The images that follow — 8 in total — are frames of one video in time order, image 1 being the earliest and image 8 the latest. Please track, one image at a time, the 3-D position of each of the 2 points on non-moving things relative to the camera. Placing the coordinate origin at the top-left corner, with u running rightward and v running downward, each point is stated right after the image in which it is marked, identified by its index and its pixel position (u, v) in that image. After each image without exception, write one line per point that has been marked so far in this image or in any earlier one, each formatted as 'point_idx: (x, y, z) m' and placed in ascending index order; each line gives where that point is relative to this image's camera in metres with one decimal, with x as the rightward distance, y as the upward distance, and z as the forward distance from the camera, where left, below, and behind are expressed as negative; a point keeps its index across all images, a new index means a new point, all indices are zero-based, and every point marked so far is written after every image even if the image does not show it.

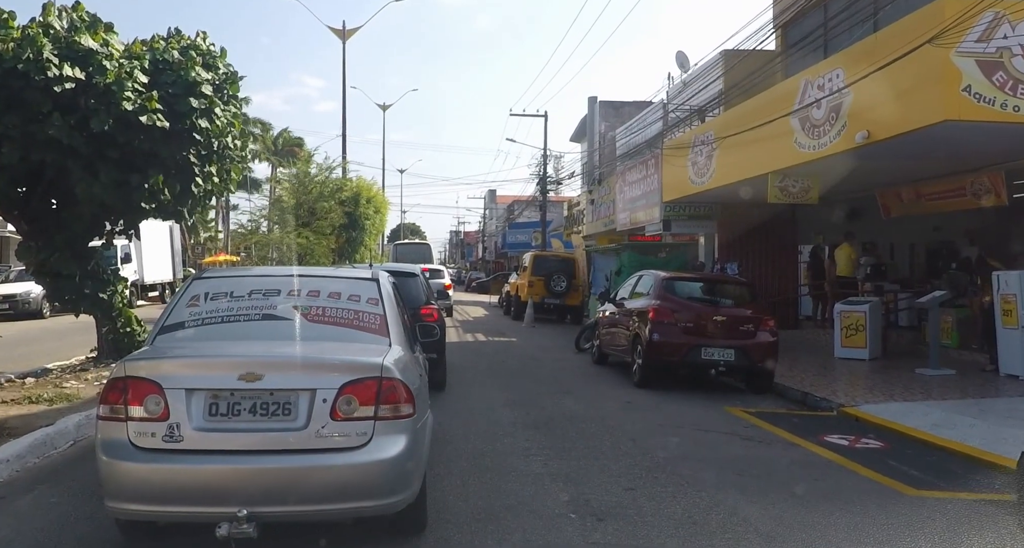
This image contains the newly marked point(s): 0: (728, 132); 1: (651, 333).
0: (+4.7, +3.1, +16.1) m
1: (+1.9, -0.8, +9.8) m
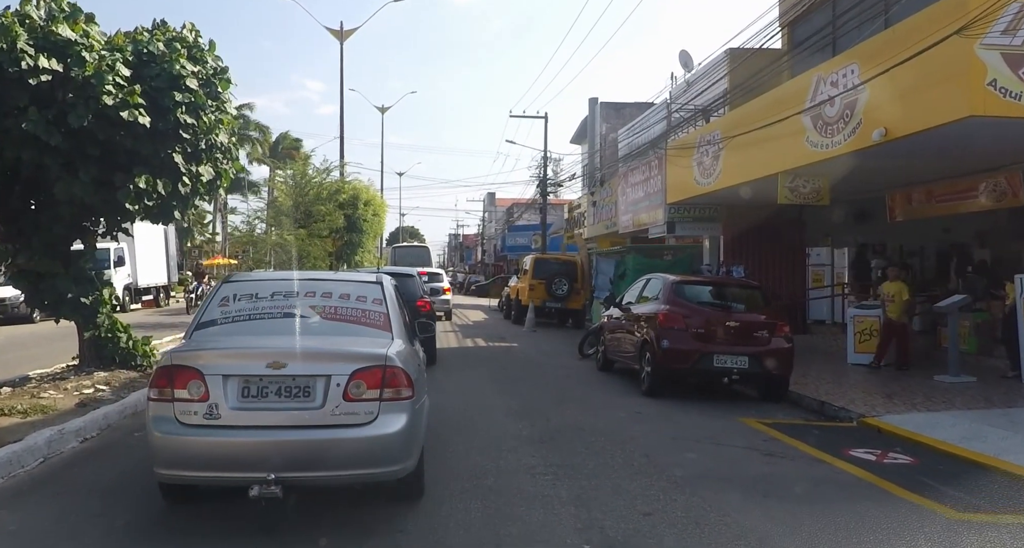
0: (+4.7, +3.0, +15.6) m
1: (+1.9, -0.8, +9.3) m
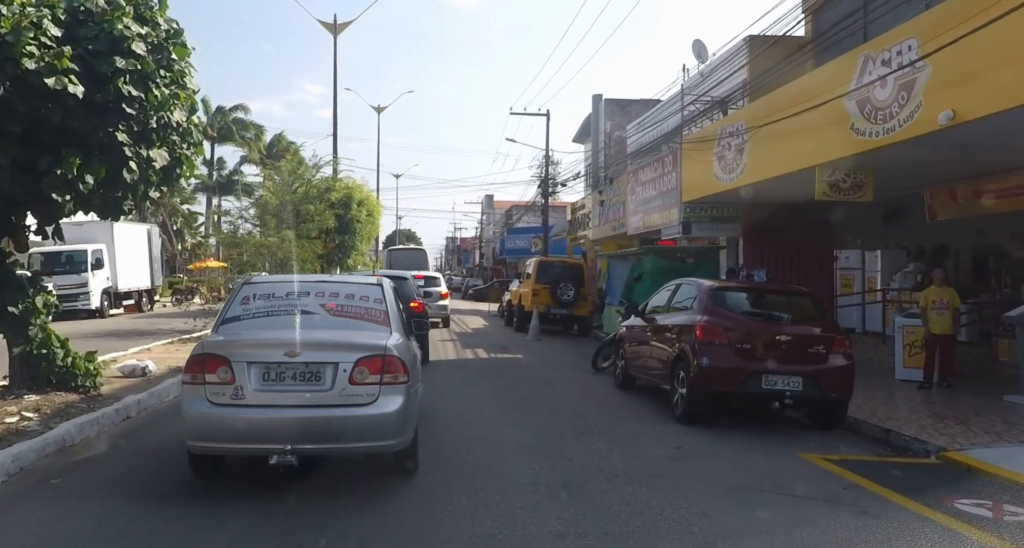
0: (+4.8, +2.9, +14.2) m
1: (+2.0, -0.9, +7.9) m
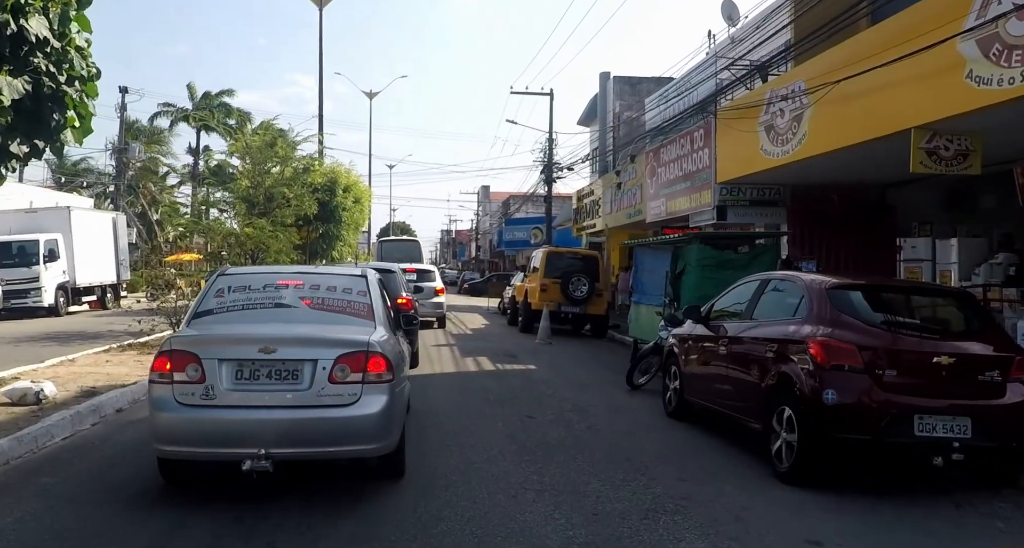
0: (+5.0, +3.0, +11.7) m
1: (+2.2, -0.8, +5.4) m
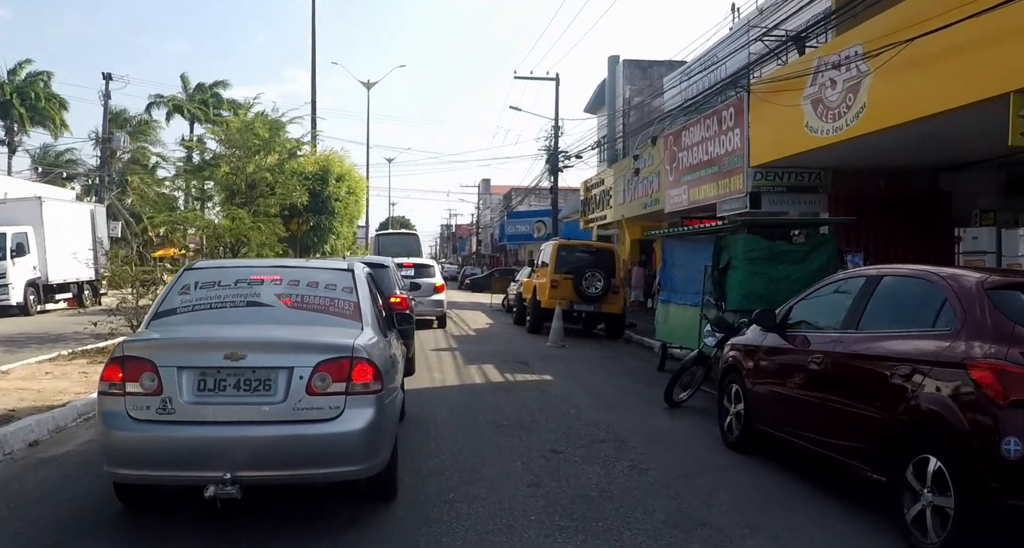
0: (+5.1, +3.1, +10.0) m
1: (+2.4, -0.8, +3.7) m
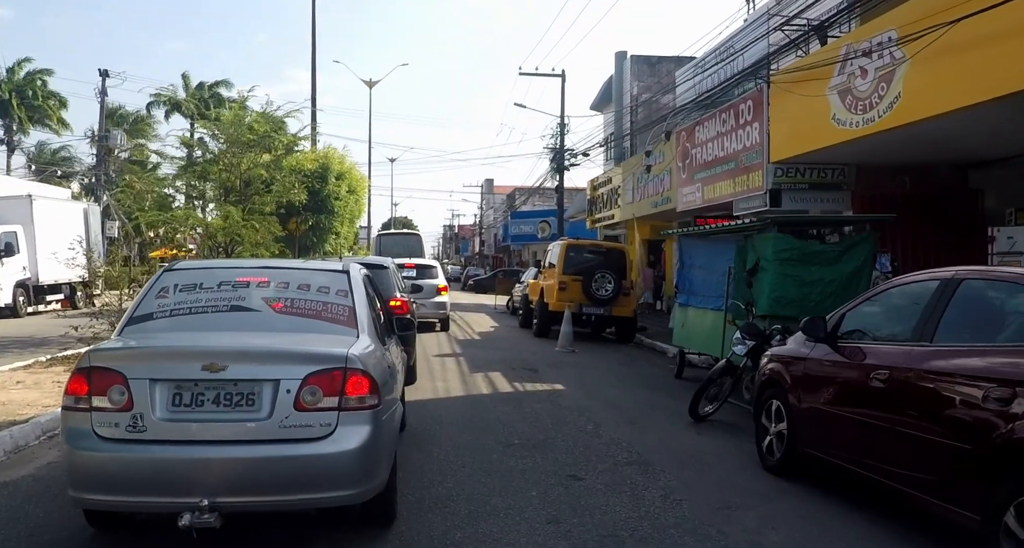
0: (+5.2, +3.1, +9.3) m
1: (+2.5, -0.8, +3.0) m
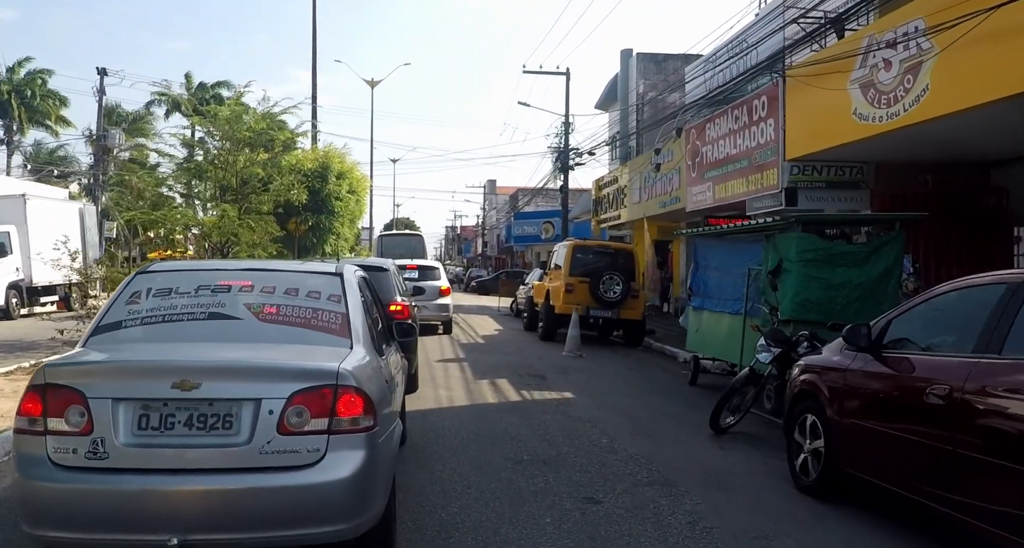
0: (+5.3, +3.1, +8.8) m
1: (+2.5, -0.8, +2.5) m
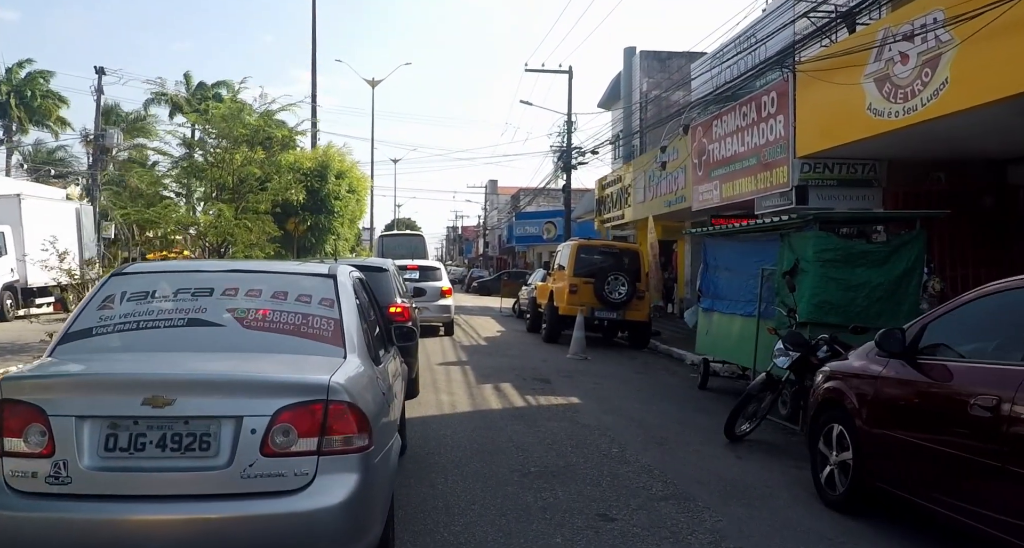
0: (+5.4, +3.1, +8.4) m
1: (+2.6, -0.8, +2.2) m
